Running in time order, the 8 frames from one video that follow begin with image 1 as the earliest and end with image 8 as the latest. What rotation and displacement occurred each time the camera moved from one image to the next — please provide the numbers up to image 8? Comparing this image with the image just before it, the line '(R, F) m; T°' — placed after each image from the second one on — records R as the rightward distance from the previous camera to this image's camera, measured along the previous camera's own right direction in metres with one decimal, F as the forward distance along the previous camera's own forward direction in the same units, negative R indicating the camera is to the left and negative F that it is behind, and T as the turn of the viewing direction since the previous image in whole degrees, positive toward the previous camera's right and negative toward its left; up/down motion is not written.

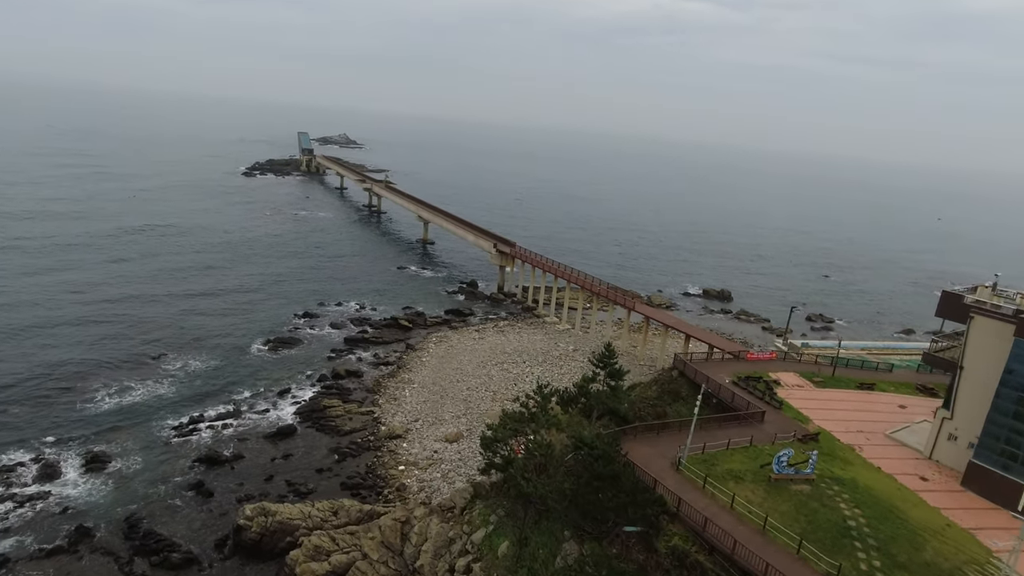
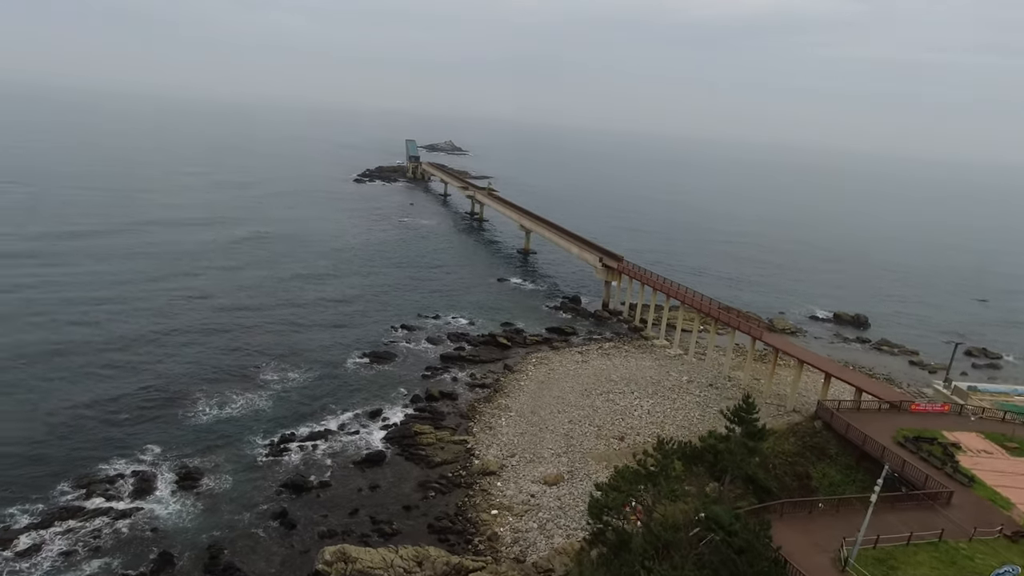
(-0.6, +2.8) m; -9°
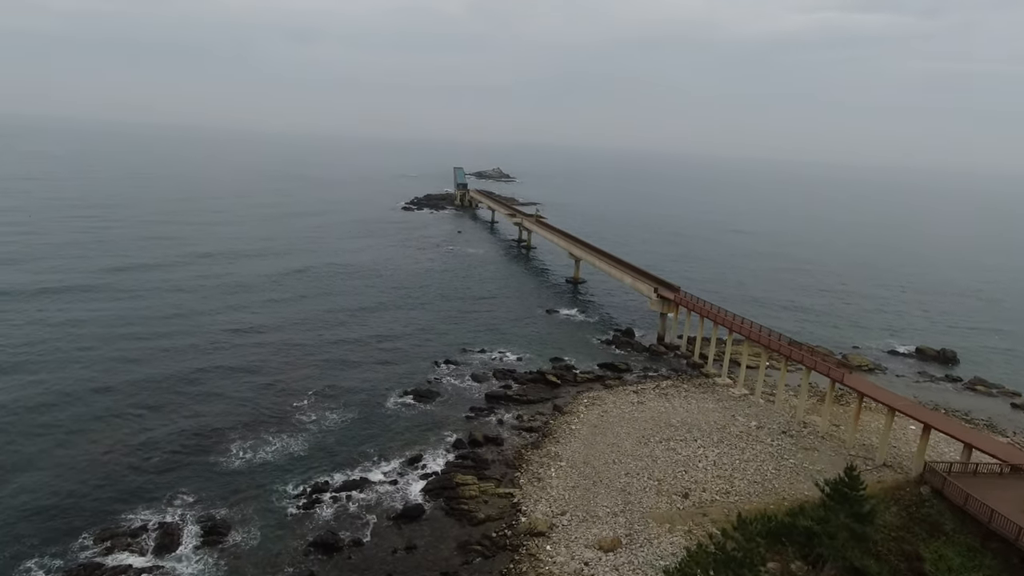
(-0.1, +2.3) m; -5°
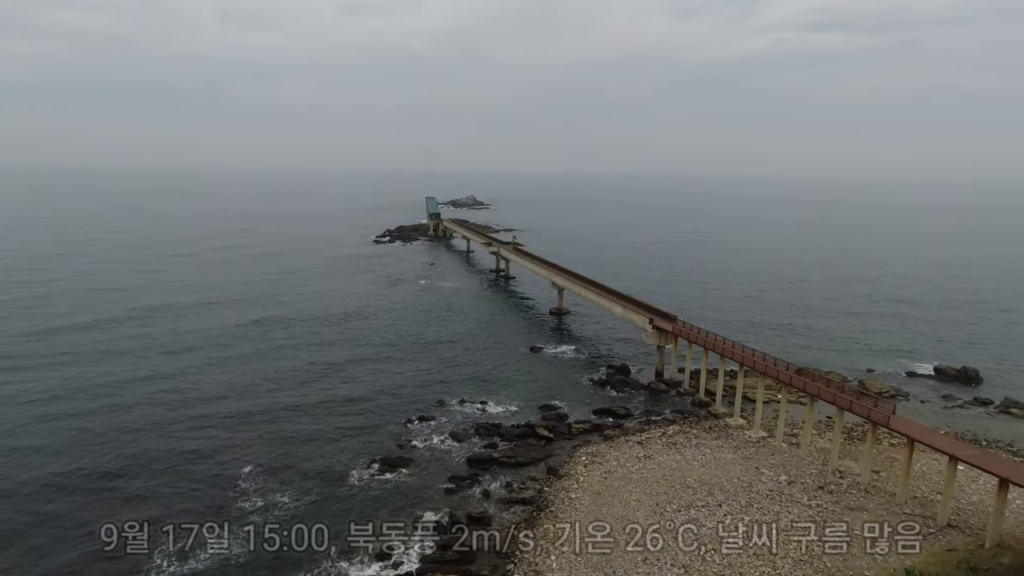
(0.0, +4.7) m; +2°
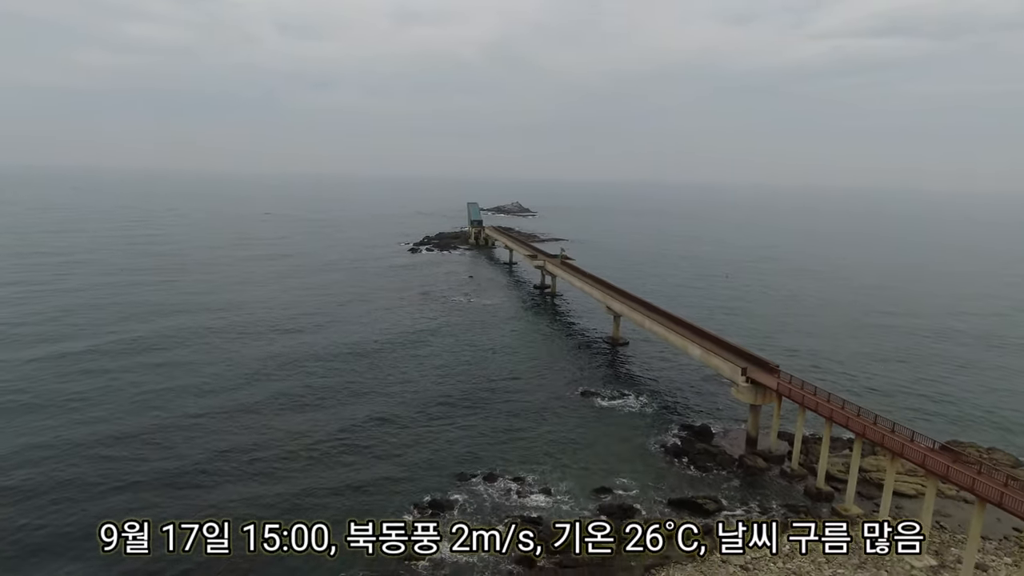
(-0.3, +9.5) m; -4°
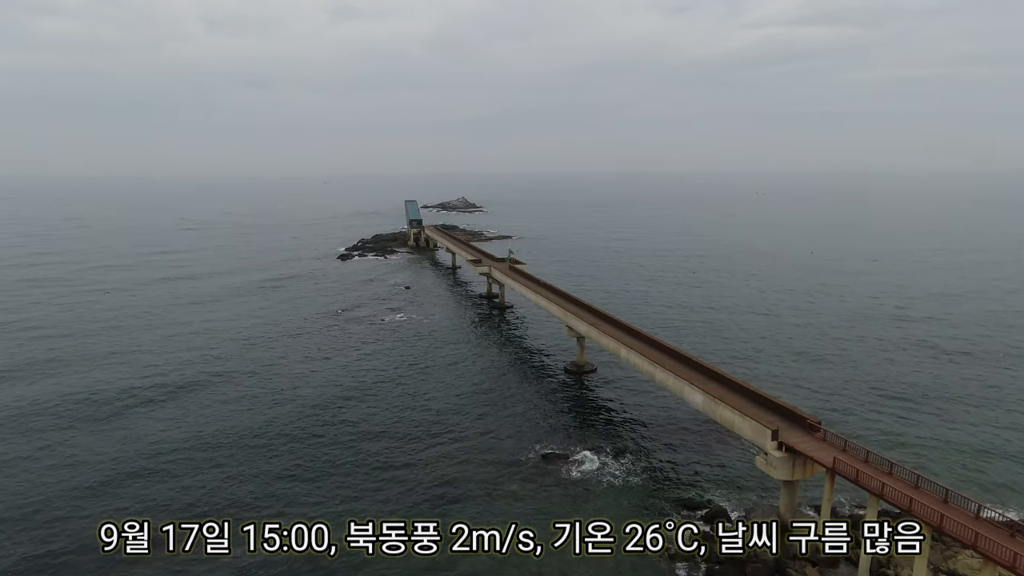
(+1.1, +10.5) m; +5°
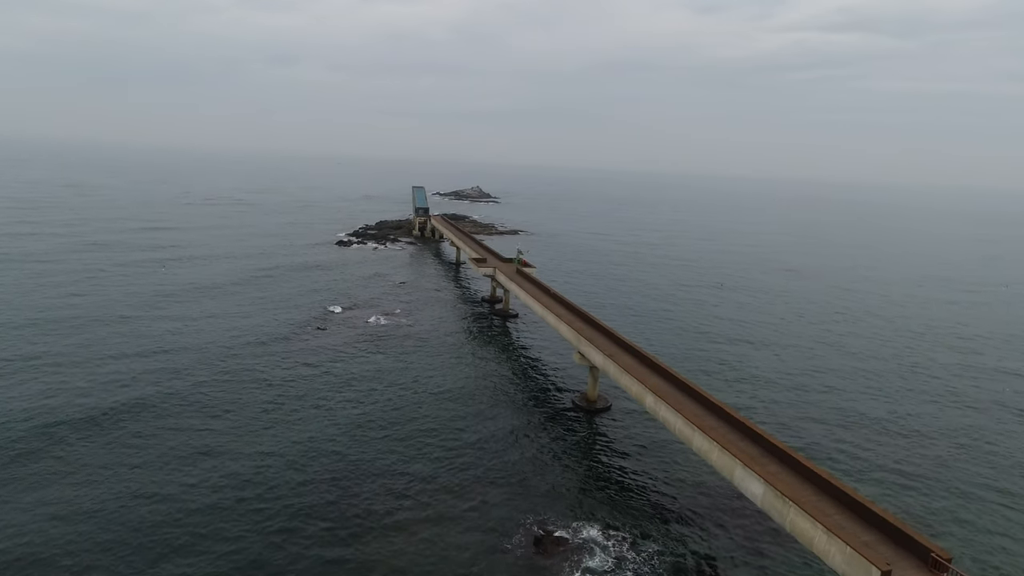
(+0.4, +7.4) m; -1°
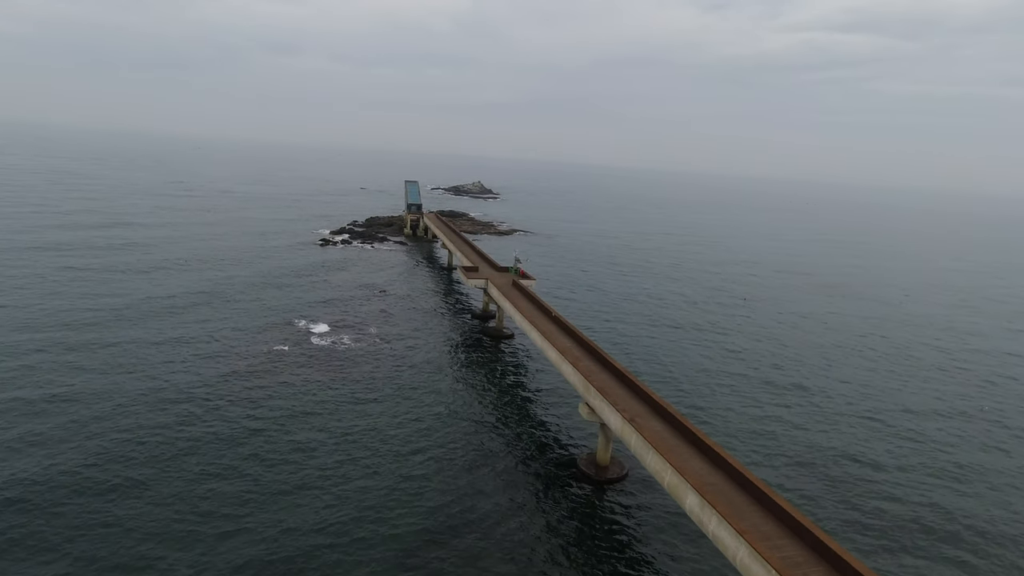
(+0.4, +8.1) m; 0°
